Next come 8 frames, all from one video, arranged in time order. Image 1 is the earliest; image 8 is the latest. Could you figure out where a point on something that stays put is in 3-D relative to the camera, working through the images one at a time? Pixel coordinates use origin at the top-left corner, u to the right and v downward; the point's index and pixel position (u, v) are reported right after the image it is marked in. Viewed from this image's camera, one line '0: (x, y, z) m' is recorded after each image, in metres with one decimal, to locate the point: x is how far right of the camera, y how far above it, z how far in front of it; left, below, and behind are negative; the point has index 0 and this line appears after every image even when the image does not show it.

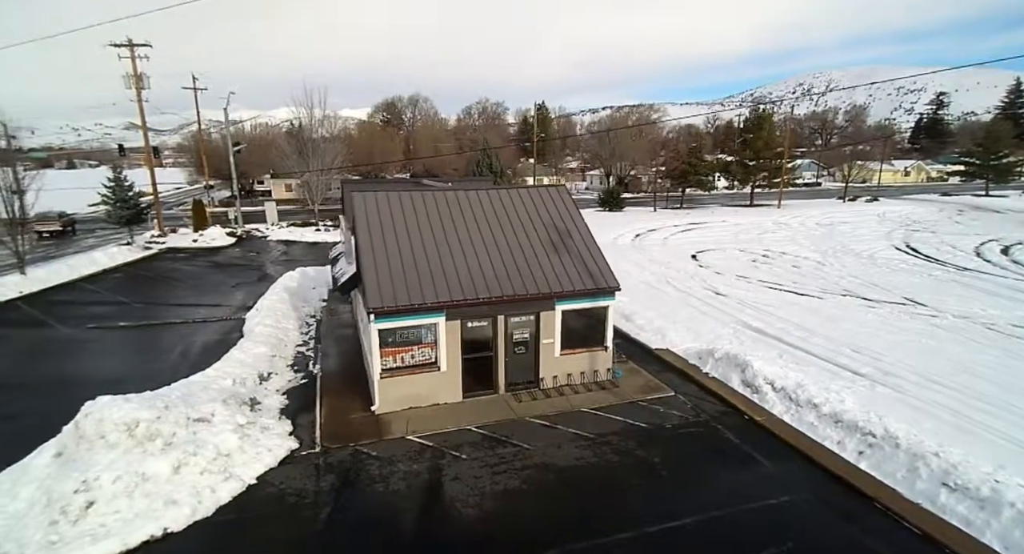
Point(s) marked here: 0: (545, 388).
0: (+0.7, -2.4, +11.0) m
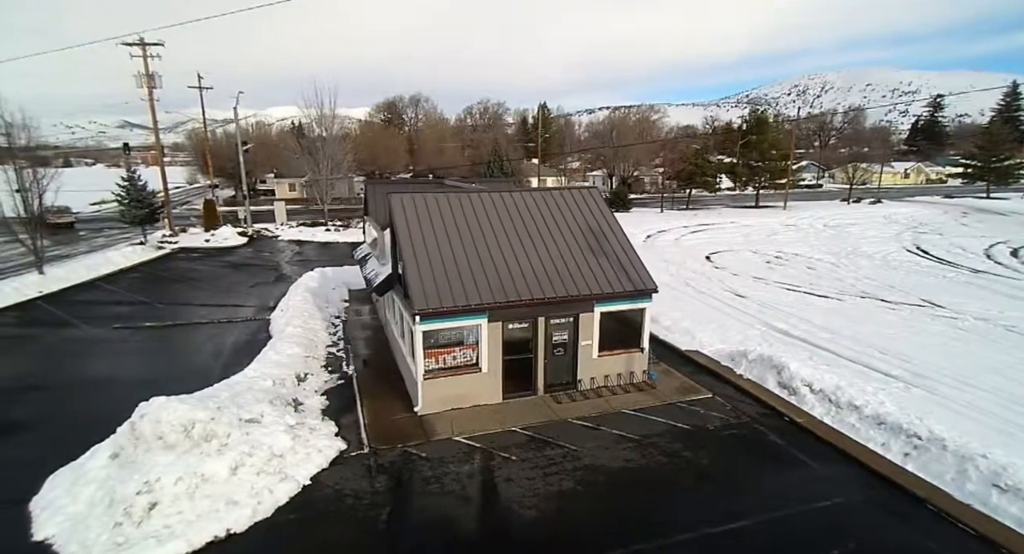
0: (+1.5, -2.4, +11.0) m
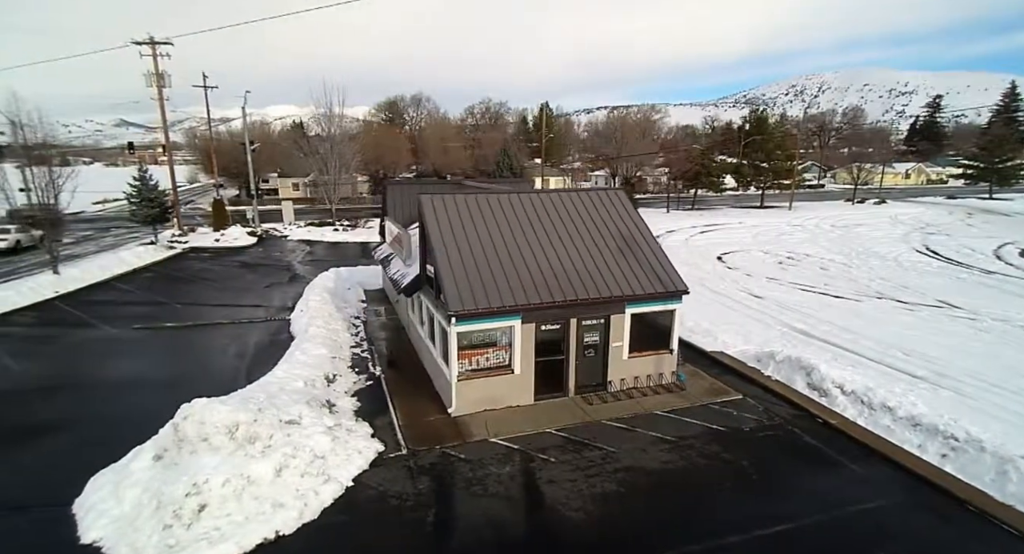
0: (+2.2, -2.4, +11.0) m
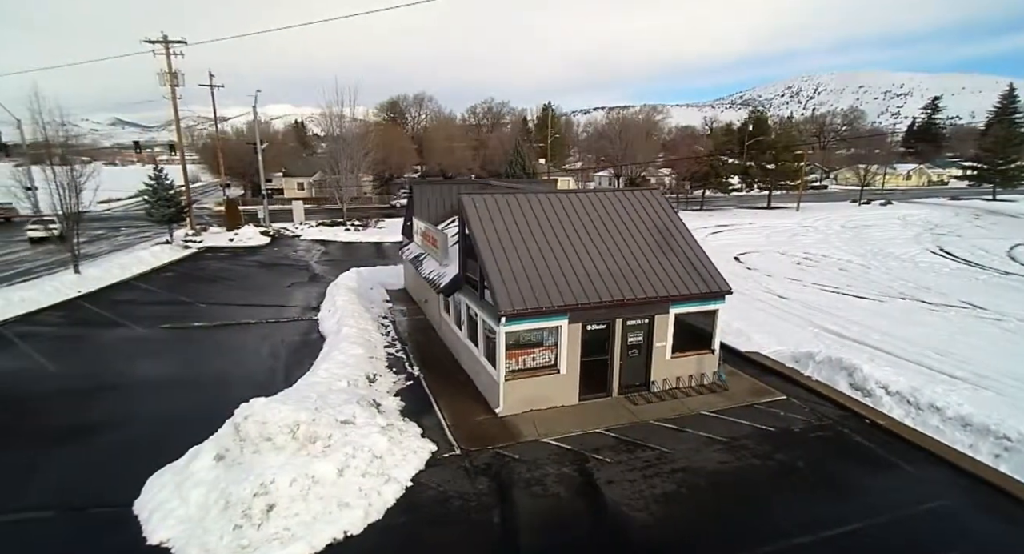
0: (+3.1, -2.4, +11.0) m
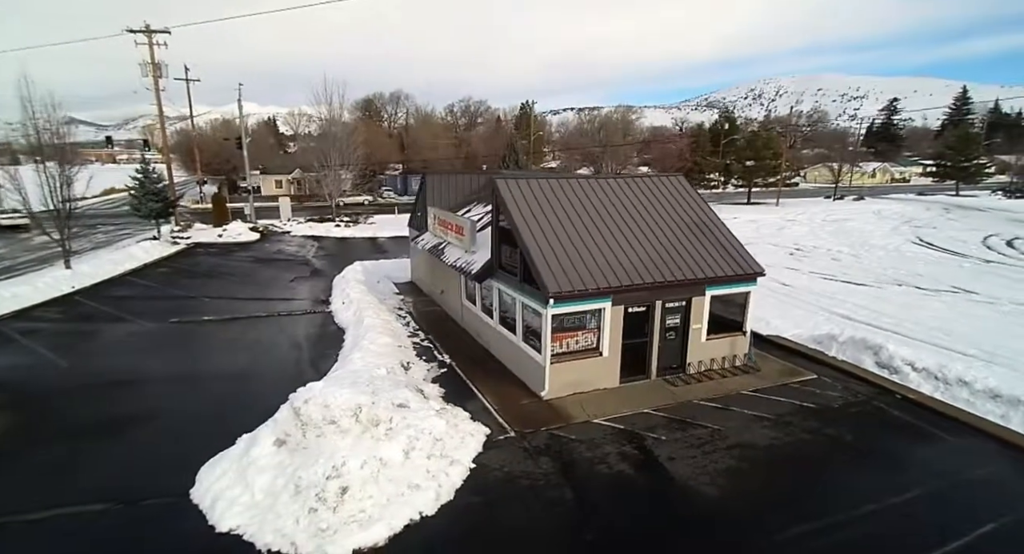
0: (+3.9, -2.1, +11.1) m
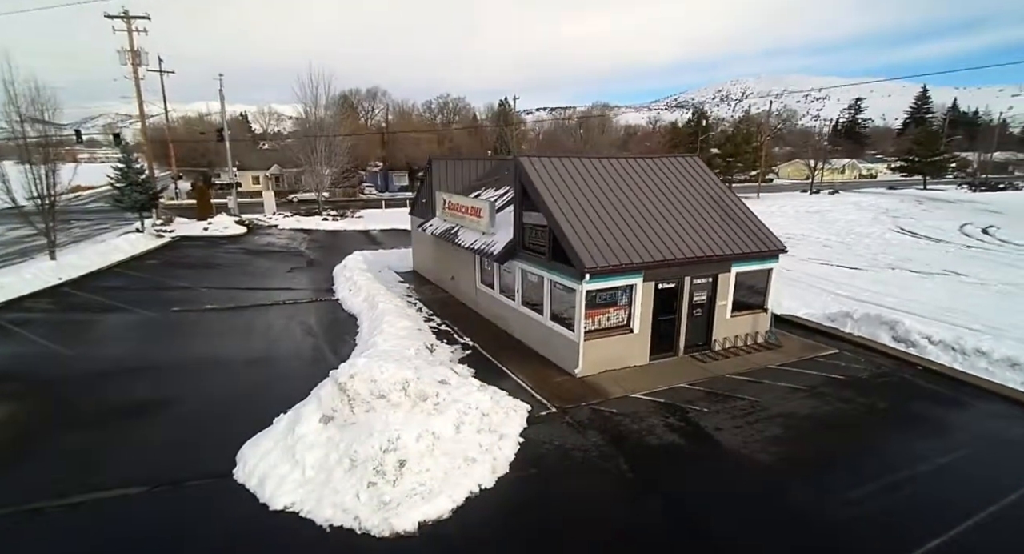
0: (+4.5, -1.6, +11.2) m
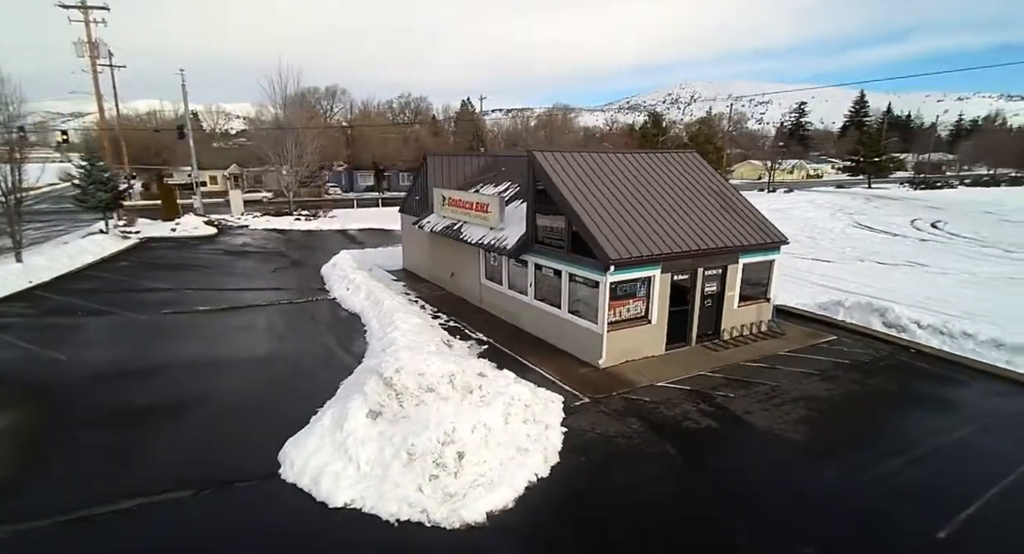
0: (+4.8, -1.4, +11.6) m
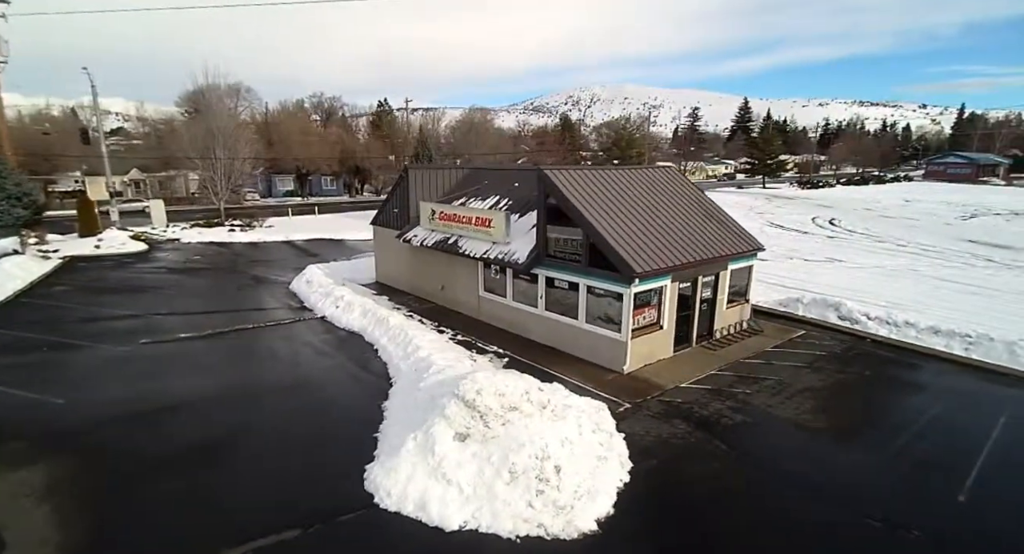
0: (+5.1, -1.5, +12.8) m
